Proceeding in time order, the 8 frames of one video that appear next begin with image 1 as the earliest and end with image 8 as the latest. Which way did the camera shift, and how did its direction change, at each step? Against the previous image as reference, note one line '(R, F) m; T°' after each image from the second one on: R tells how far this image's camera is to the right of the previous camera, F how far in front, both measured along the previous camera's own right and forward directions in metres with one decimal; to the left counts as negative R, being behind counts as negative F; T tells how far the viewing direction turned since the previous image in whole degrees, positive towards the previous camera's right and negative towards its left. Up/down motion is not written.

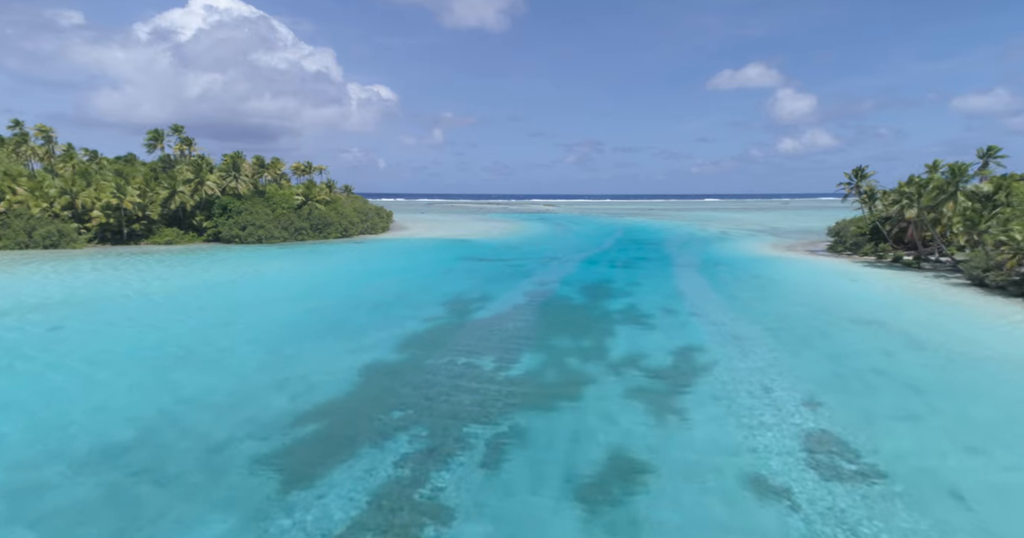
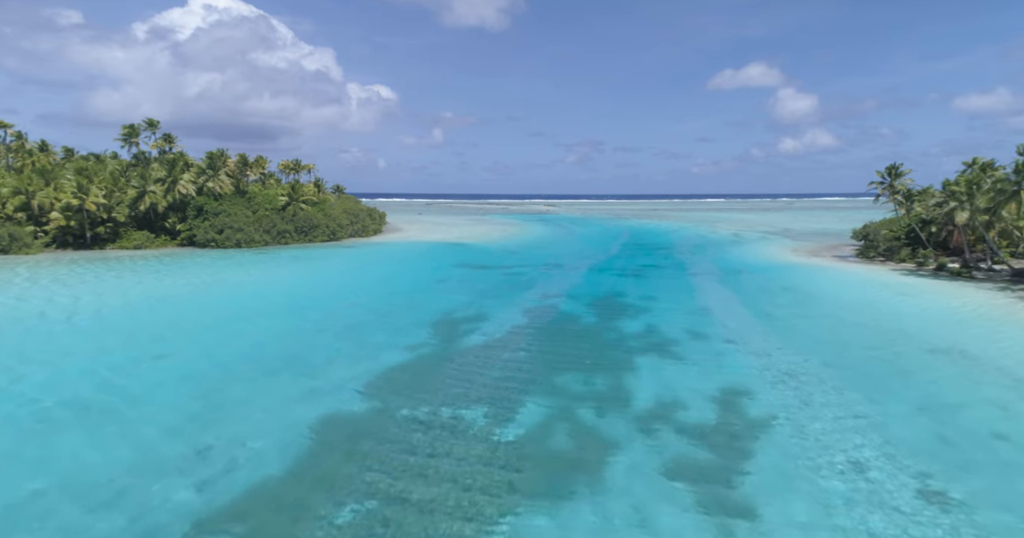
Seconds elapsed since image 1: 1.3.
(+0.1, +3.2) m; 0°
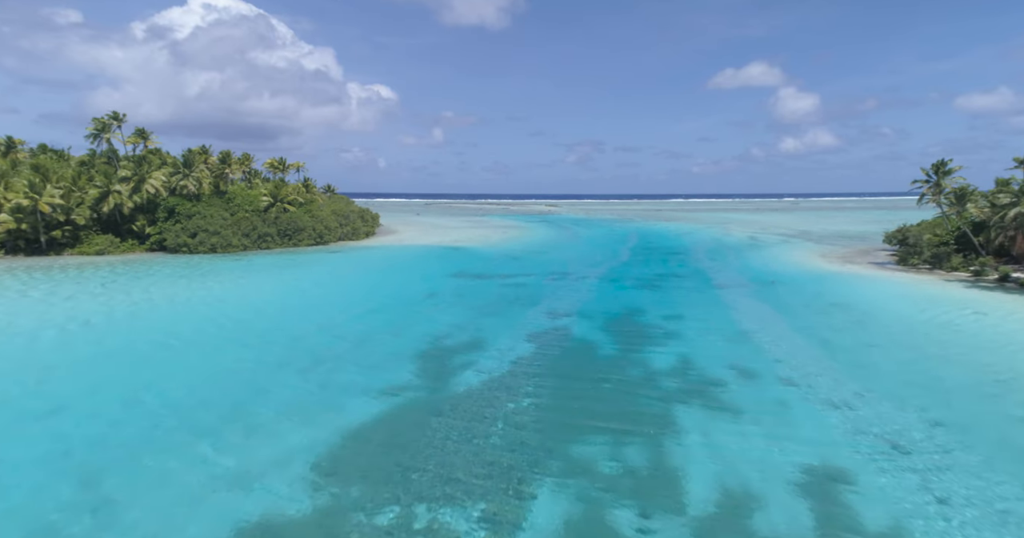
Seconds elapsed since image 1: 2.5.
(0.0, +3.4) m; 0°
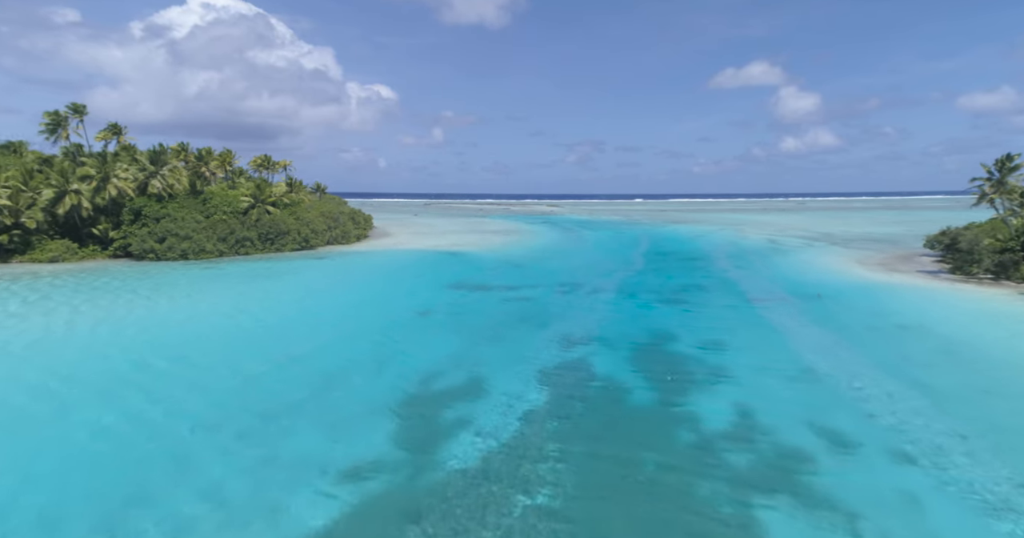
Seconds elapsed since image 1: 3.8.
(-0.1, +3.5) m; 0°
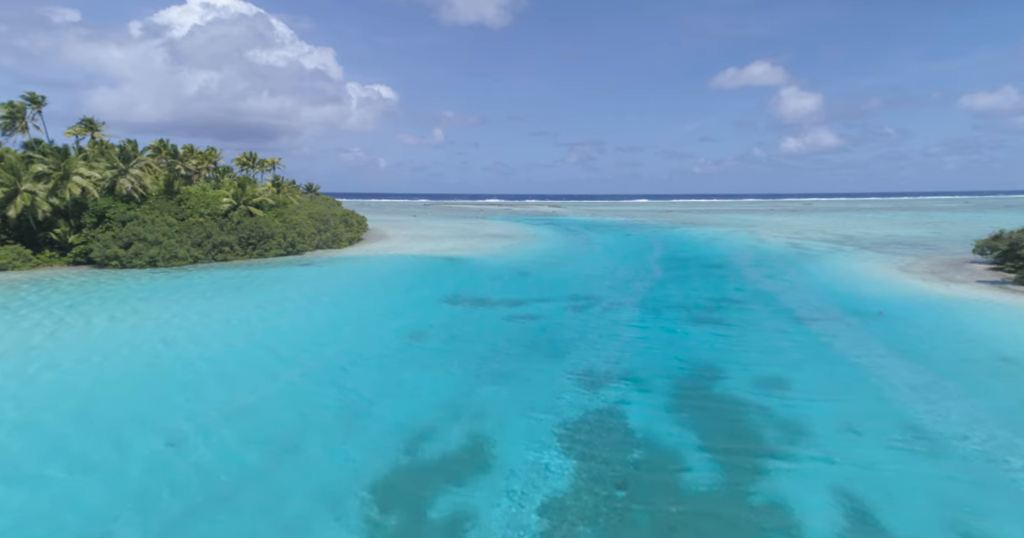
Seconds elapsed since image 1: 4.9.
(-0.2, +3.2) m; 0°
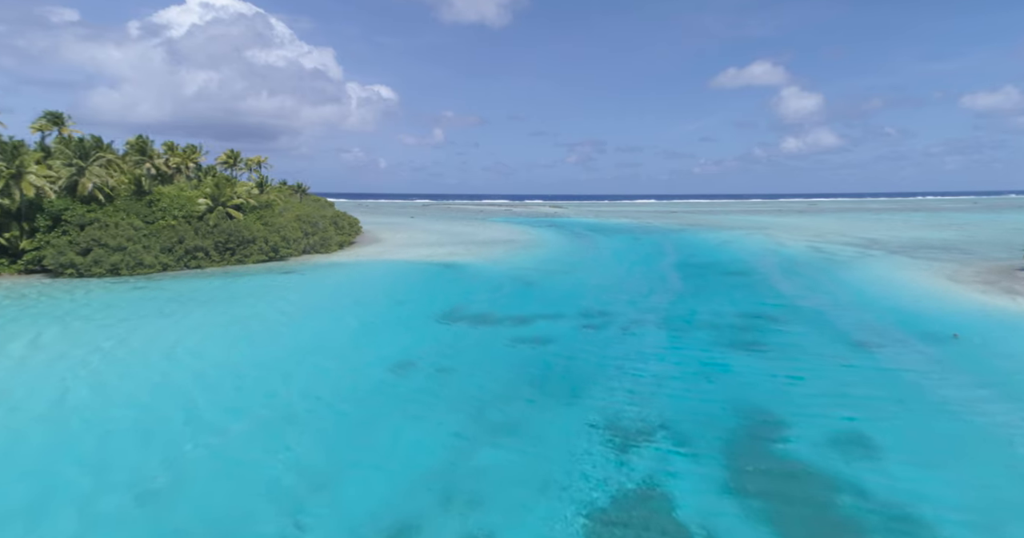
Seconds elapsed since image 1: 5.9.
(-0.1, +3.0) m; 0°
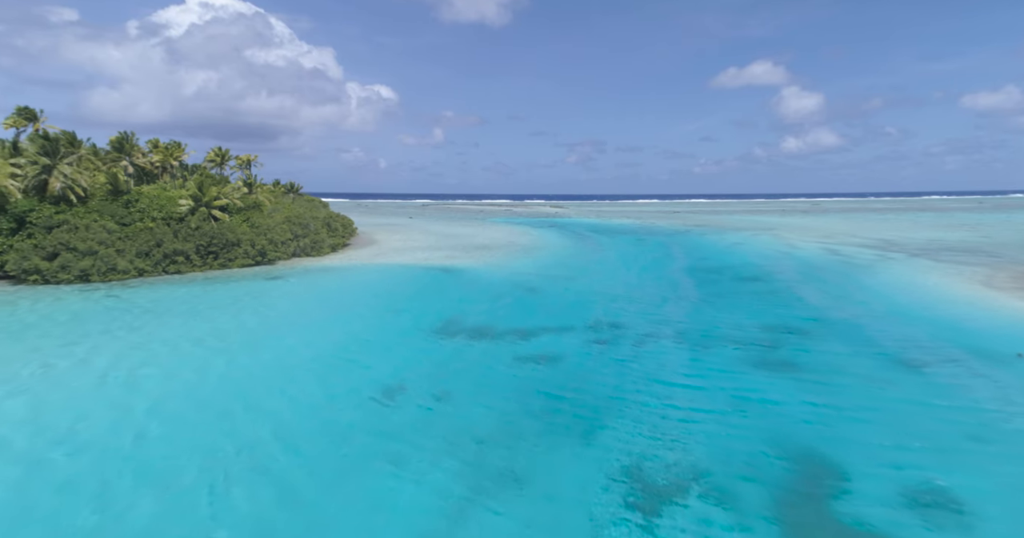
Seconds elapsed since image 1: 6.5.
(0.0, +1.9) m; 0°
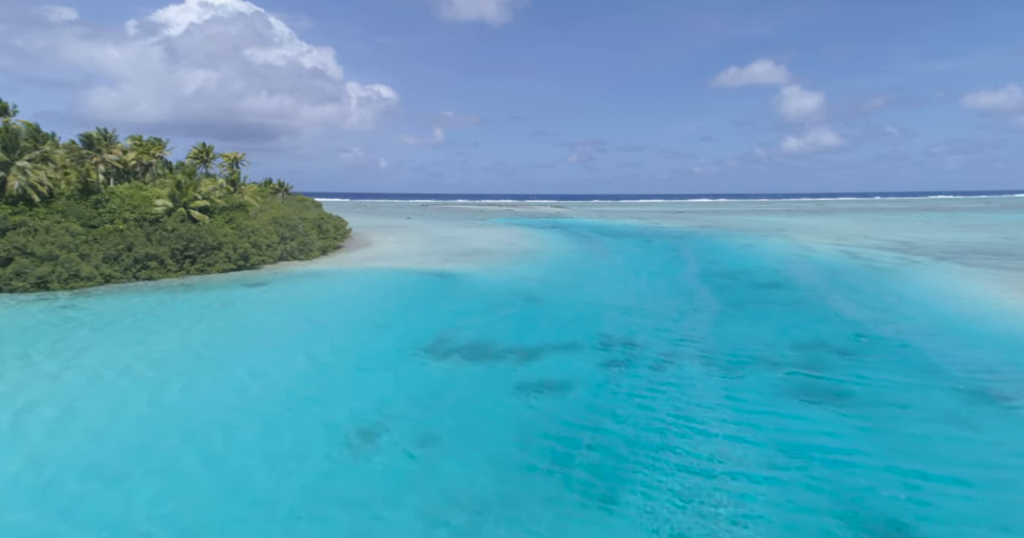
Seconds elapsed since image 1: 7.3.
(0.0, +2.2) m; 0°
